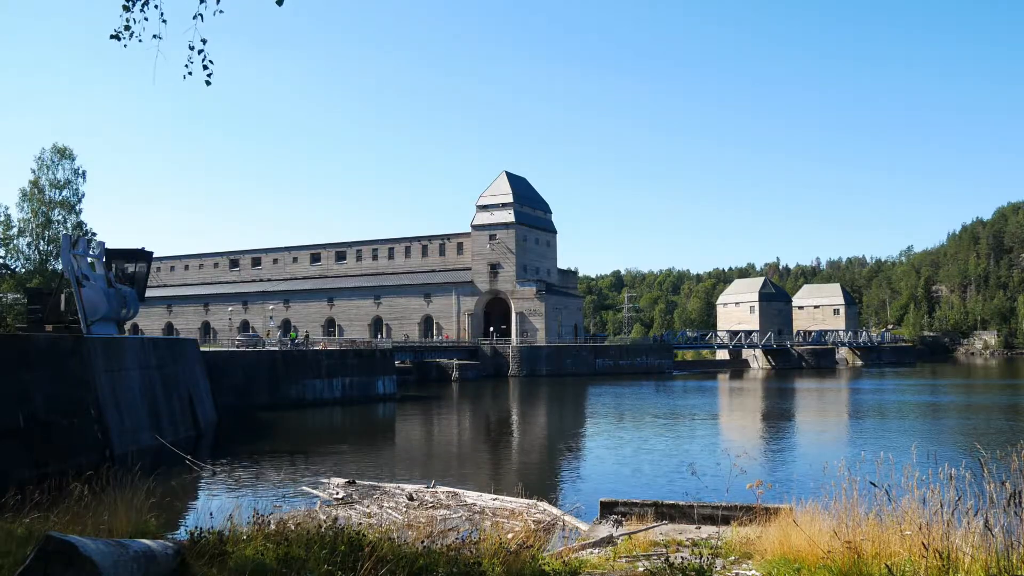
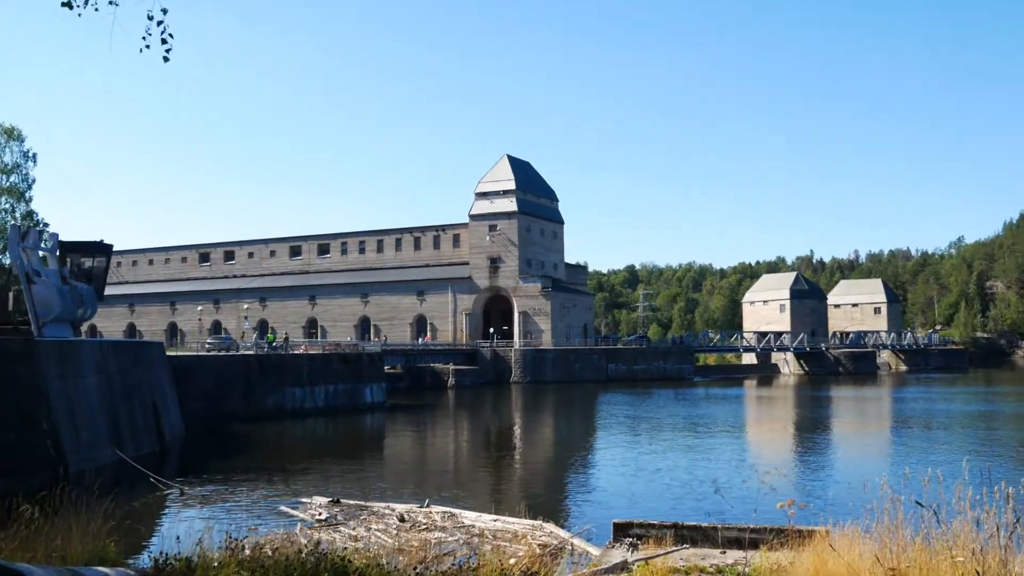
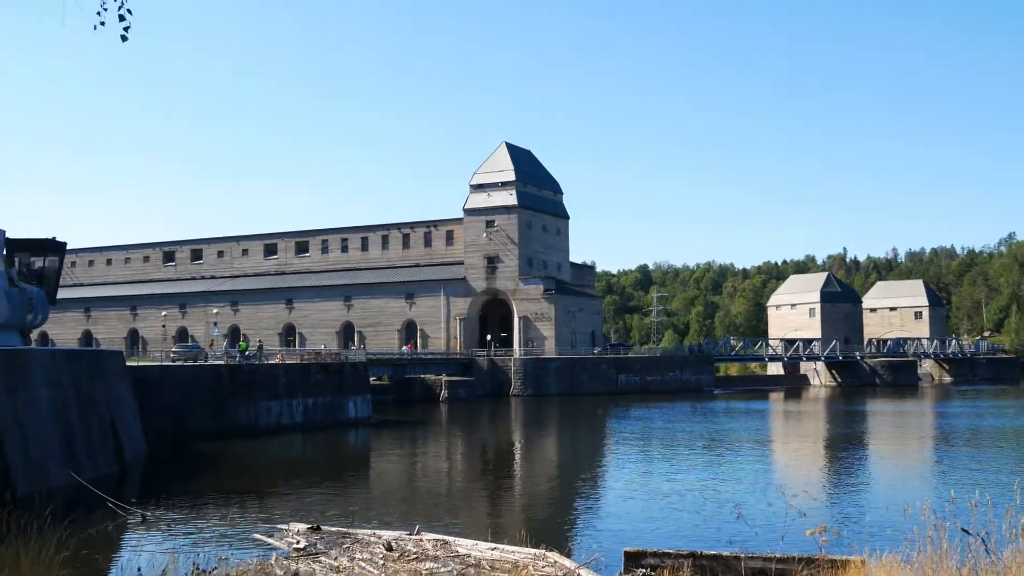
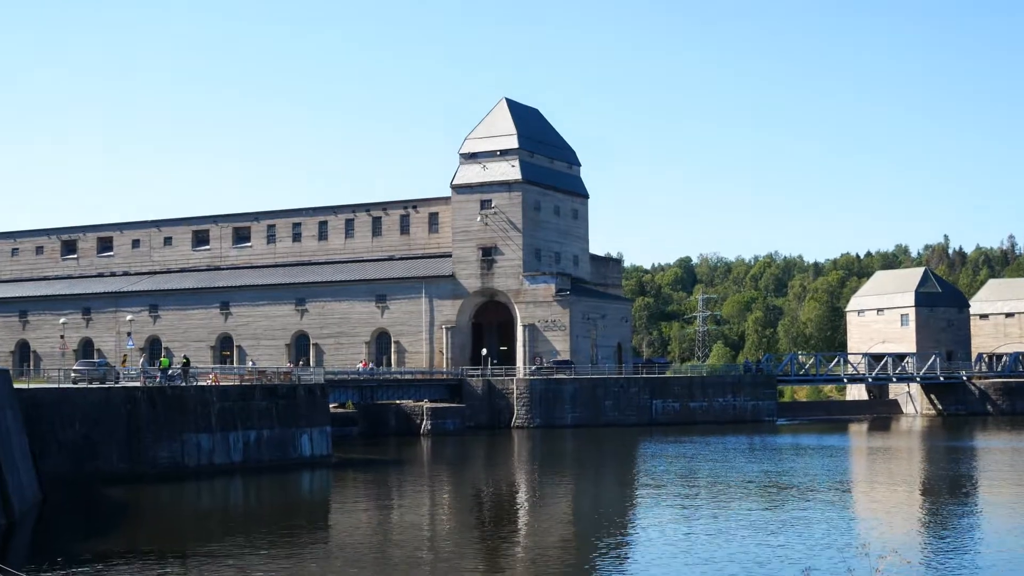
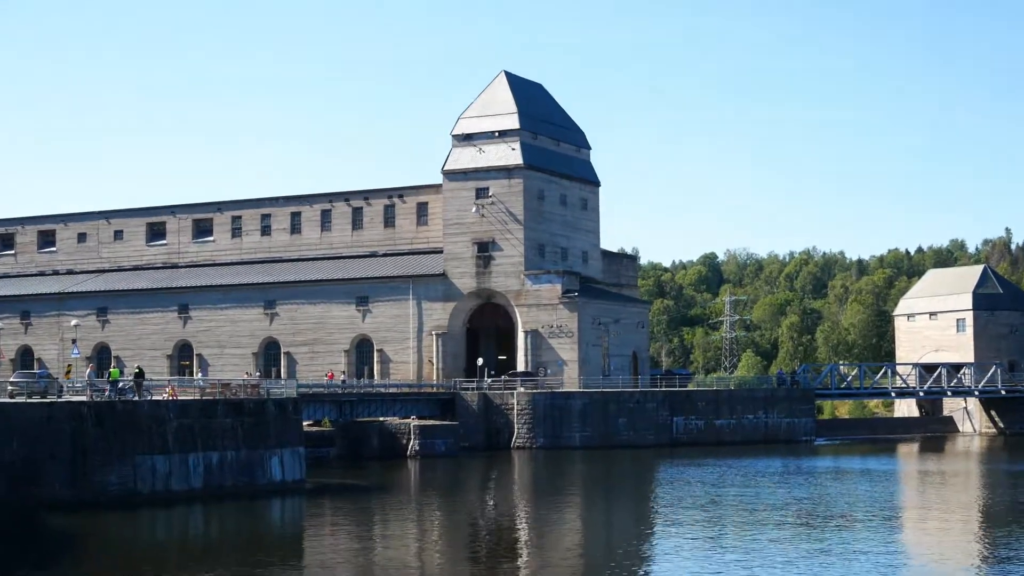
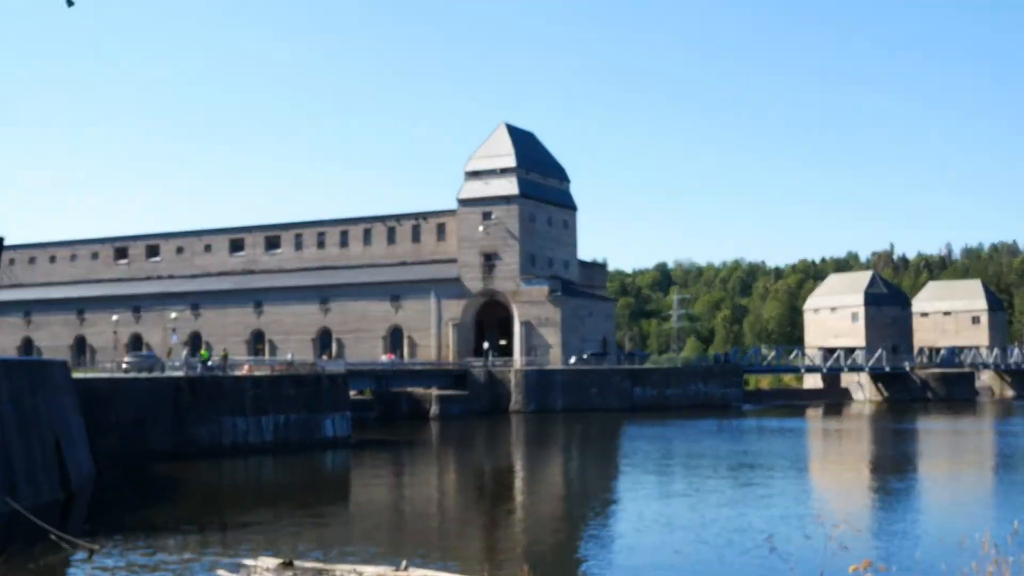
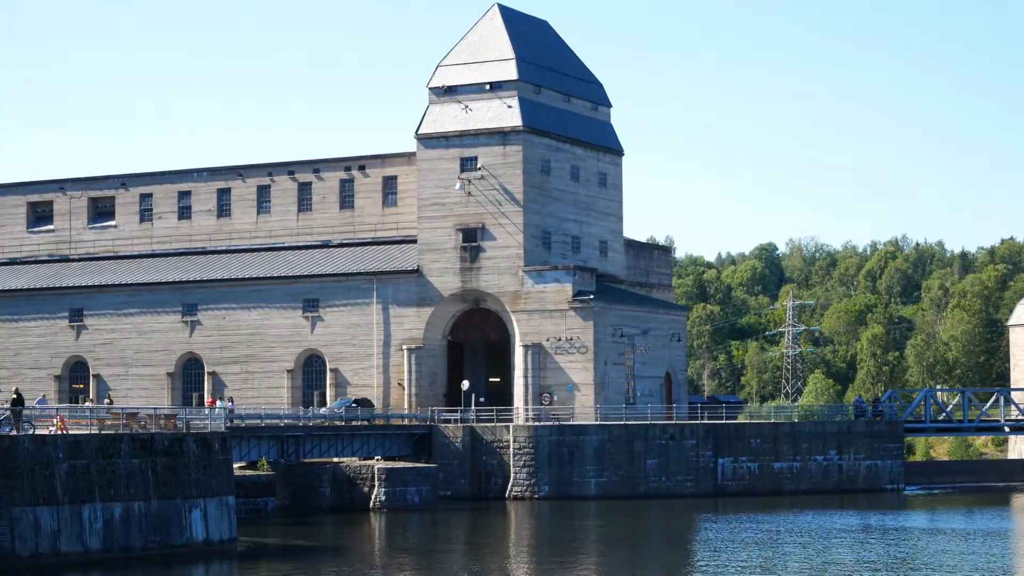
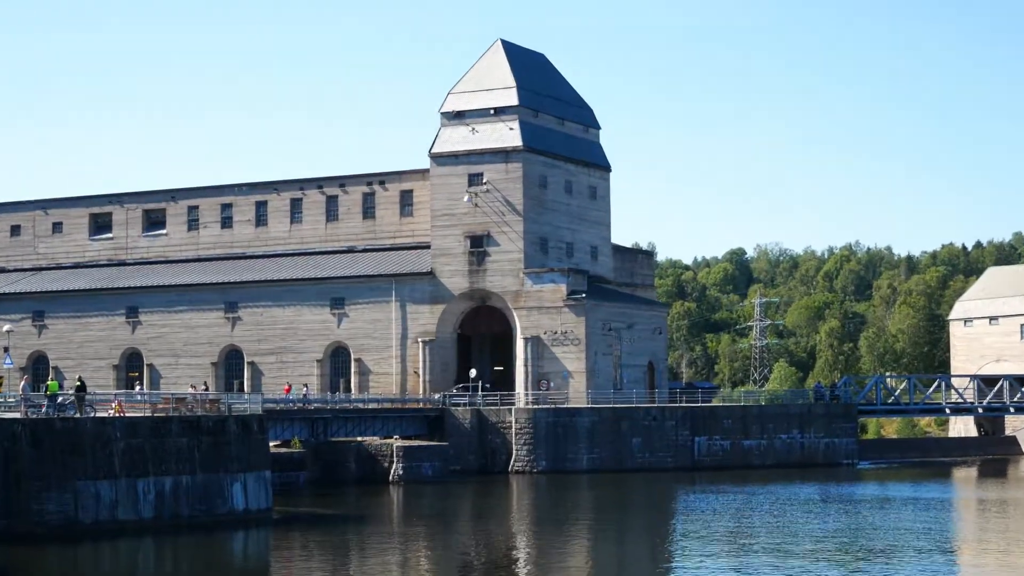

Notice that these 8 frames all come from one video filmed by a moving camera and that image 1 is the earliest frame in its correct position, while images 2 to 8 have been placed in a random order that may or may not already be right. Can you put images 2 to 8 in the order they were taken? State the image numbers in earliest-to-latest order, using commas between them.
2, 3, 6, 4, 5, 8, 7
